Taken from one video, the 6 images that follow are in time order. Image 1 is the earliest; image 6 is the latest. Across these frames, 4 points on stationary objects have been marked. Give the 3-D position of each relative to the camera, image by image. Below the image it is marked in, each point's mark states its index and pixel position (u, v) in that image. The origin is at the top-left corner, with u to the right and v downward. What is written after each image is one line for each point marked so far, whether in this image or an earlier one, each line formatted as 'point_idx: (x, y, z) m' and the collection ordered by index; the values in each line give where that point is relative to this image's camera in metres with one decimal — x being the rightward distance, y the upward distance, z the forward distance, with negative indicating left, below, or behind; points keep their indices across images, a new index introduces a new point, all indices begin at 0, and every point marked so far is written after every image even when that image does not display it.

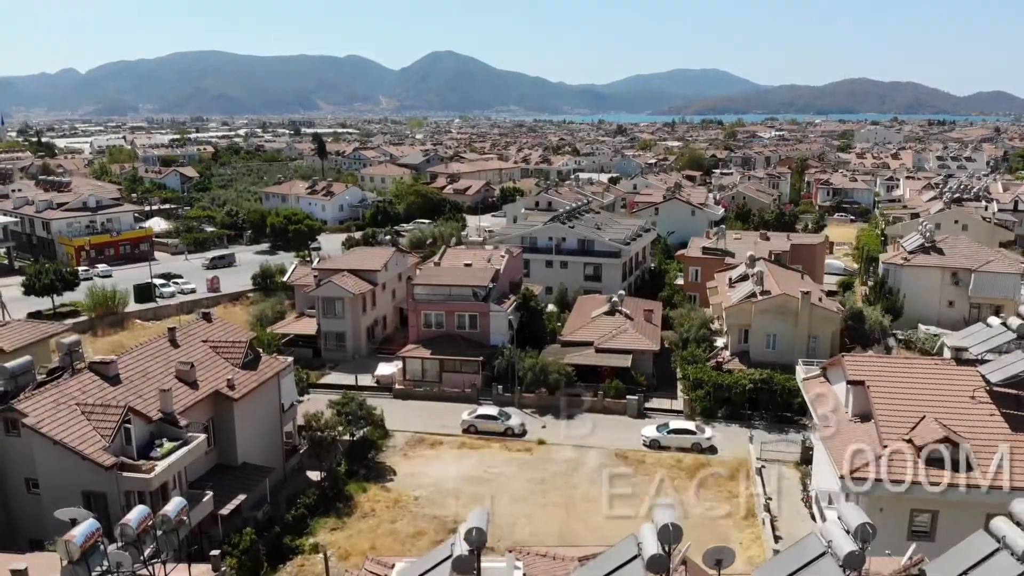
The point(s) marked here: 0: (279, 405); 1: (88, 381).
0: (-4.5, -2.2, +19.8) m
1: (-6.7, -1.5, +16.2) m
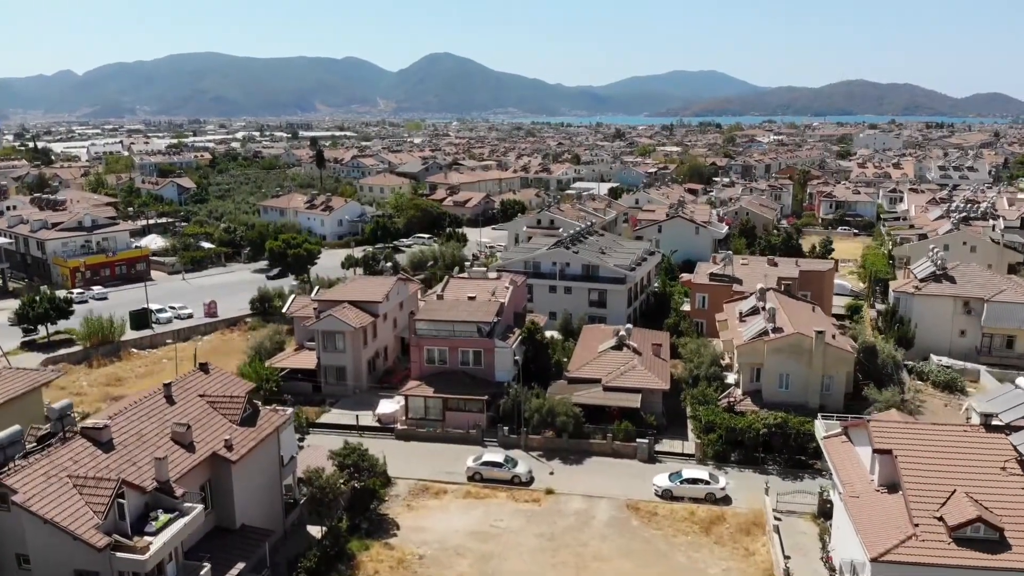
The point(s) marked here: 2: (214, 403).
0: (-4.4, -3.2, +19.1) m
1: (-6.6, -2.4, +15.5) m
2: (-5.4, -2.1, +18.4) m
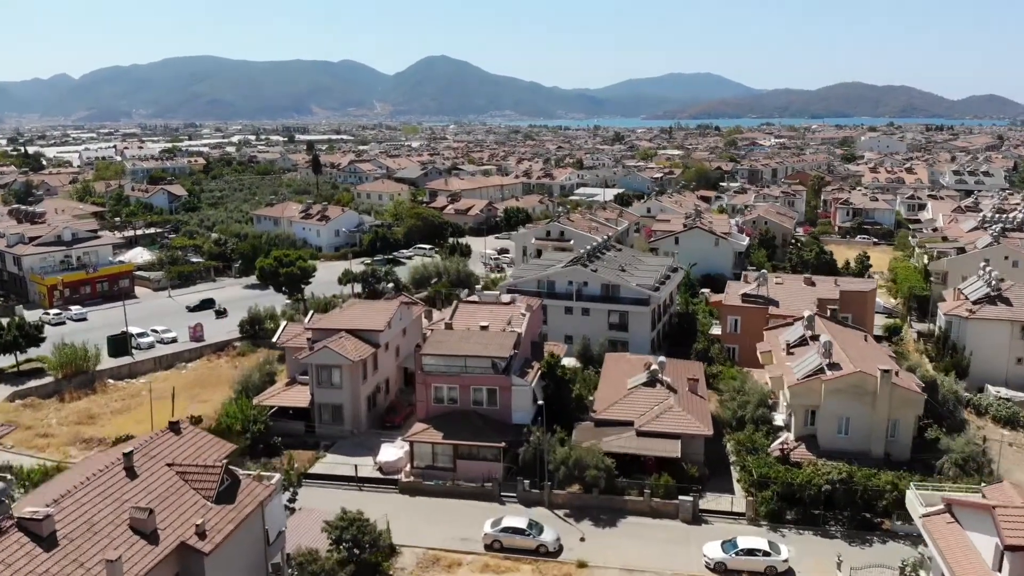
0: (-3.9, -3.9, +15.9) m
1: (-6.1, -3.1, +12.3) m
2: (-4.9, -2.8, +15.2) m
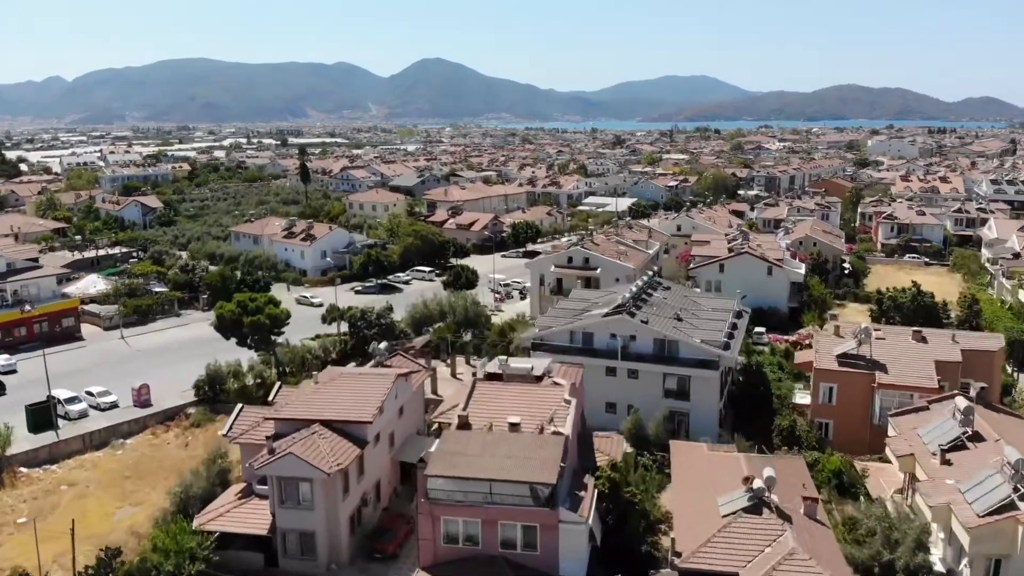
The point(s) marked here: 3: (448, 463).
0: (-3.1, -5.3, +8.4) m
1: (-5.2, -4.6, +4.8) m
2: (-4.1, -4.2, +7.8) m
3: (-1.0, -2.9, +16.9) m
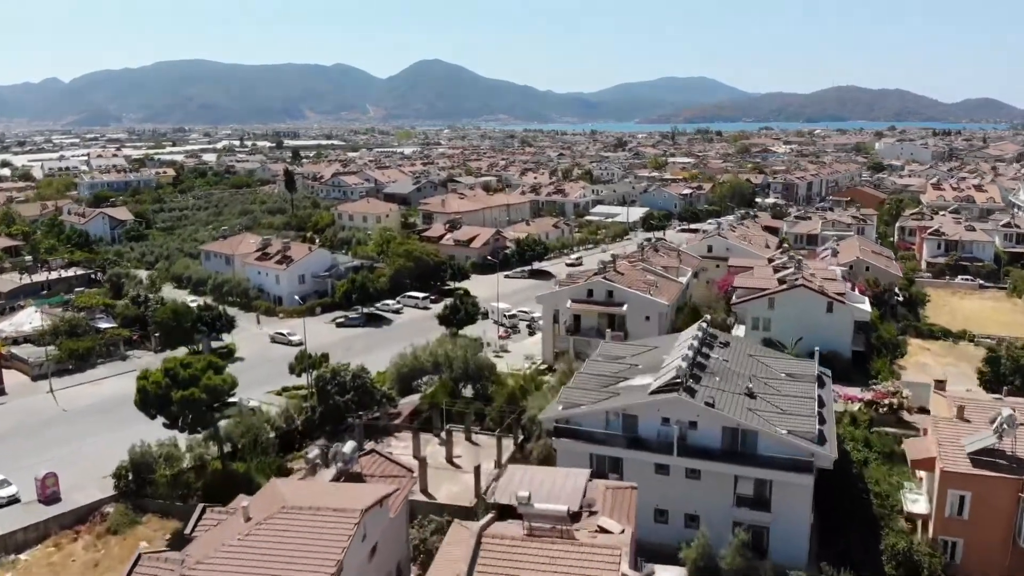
0: (-2.7, -6.7, +1.6) m
1: (-4.9, -5.9, -2.0) m
2: (-3.7, -5.6, +1.0) m
3: (-0.7, -4.2, +10.0) m
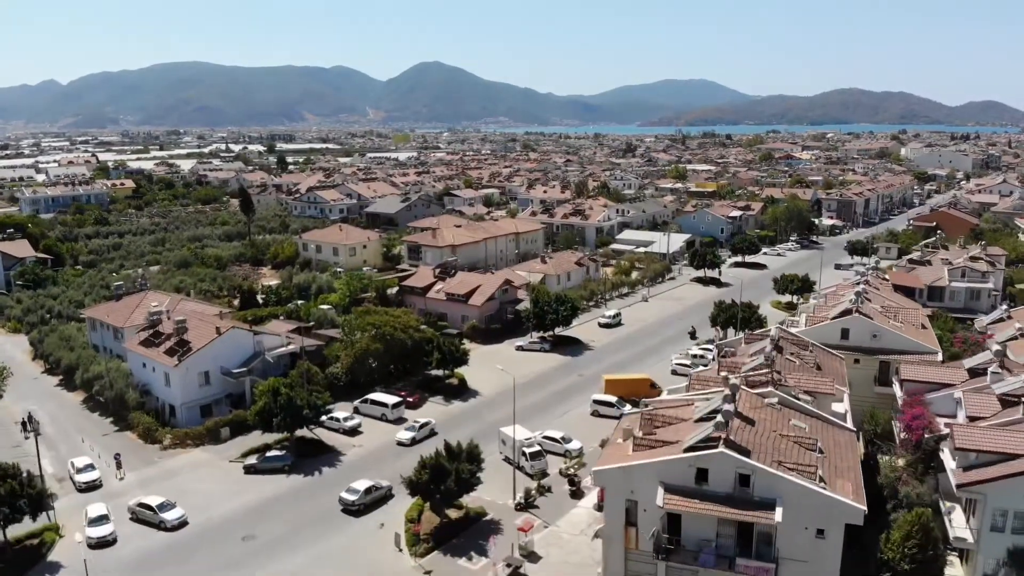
0: (-2.1, -9.7, -15.1) m
1: (-4.3, -8.9, -18.7) m
2: (-3.1, -8.6, -15.8) m
3: (-0.1, -7.3, -6.7) m
